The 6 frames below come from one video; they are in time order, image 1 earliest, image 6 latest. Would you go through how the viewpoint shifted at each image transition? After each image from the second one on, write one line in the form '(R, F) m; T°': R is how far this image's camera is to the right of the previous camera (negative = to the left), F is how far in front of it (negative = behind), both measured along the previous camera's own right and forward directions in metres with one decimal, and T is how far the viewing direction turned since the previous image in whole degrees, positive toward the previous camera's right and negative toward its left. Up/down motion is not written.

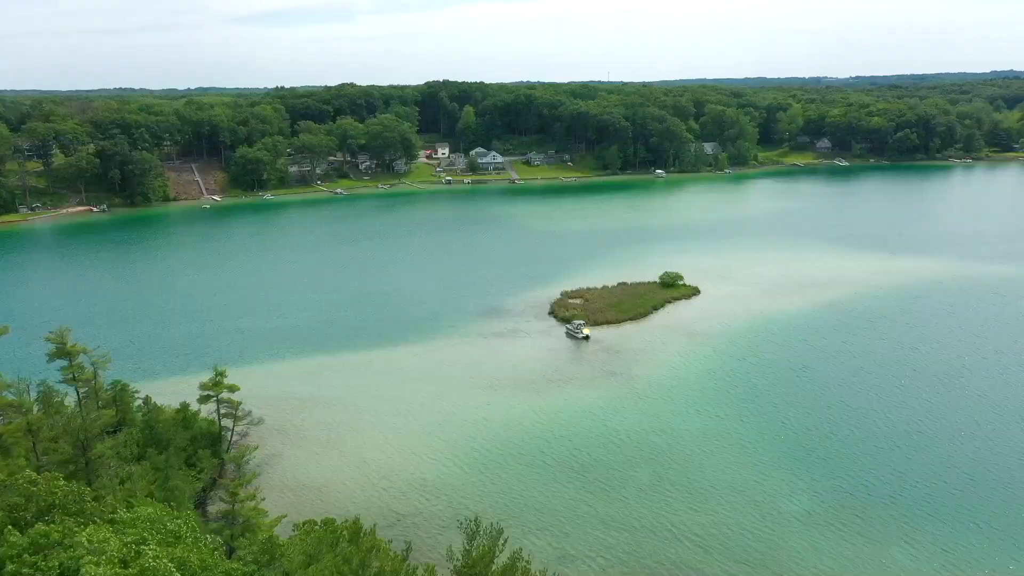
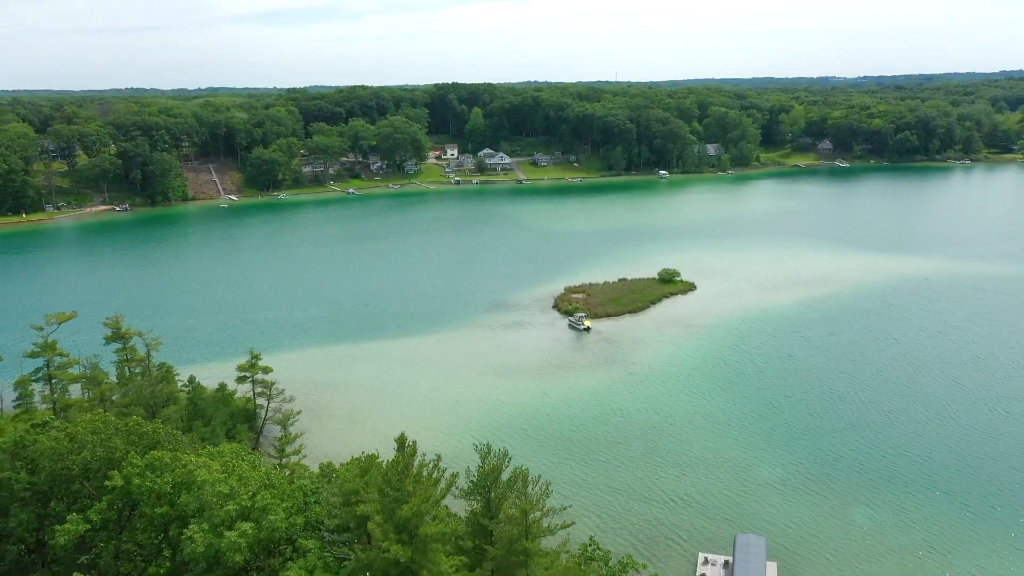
(0.0, -2.4) m; -1°
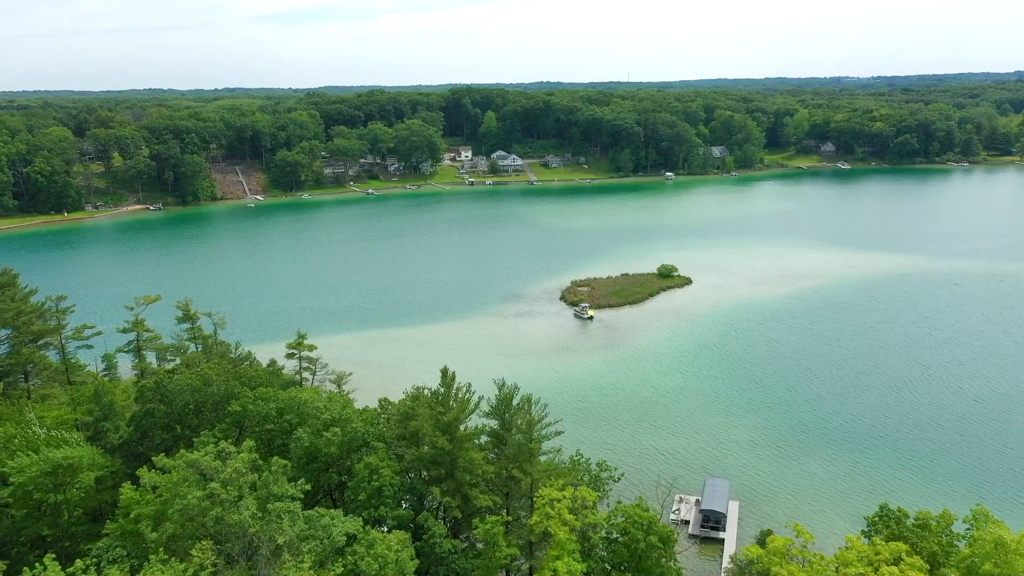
(0.0, -3.9) m; -1°
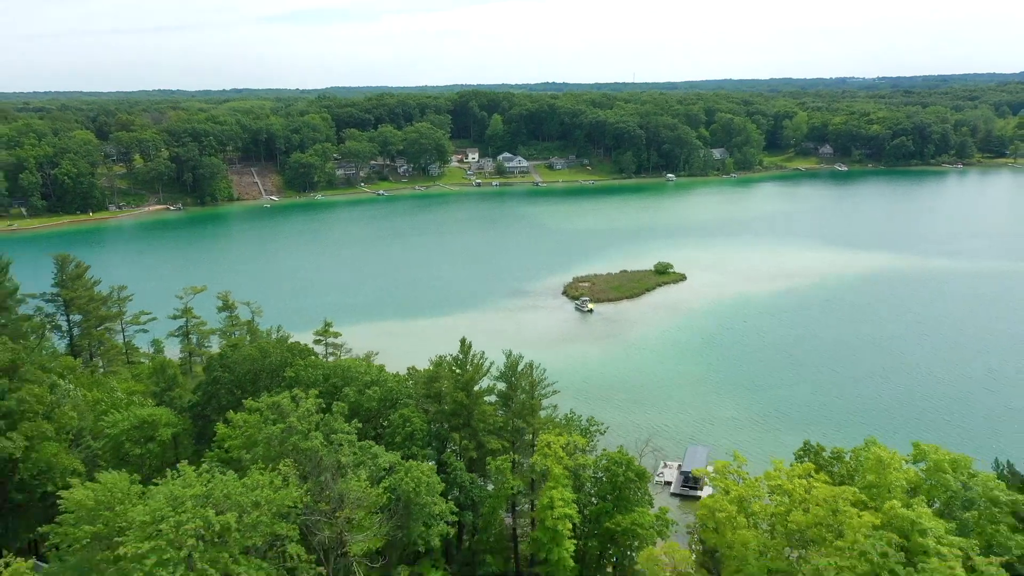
(0.0, -3.0) m; 0°
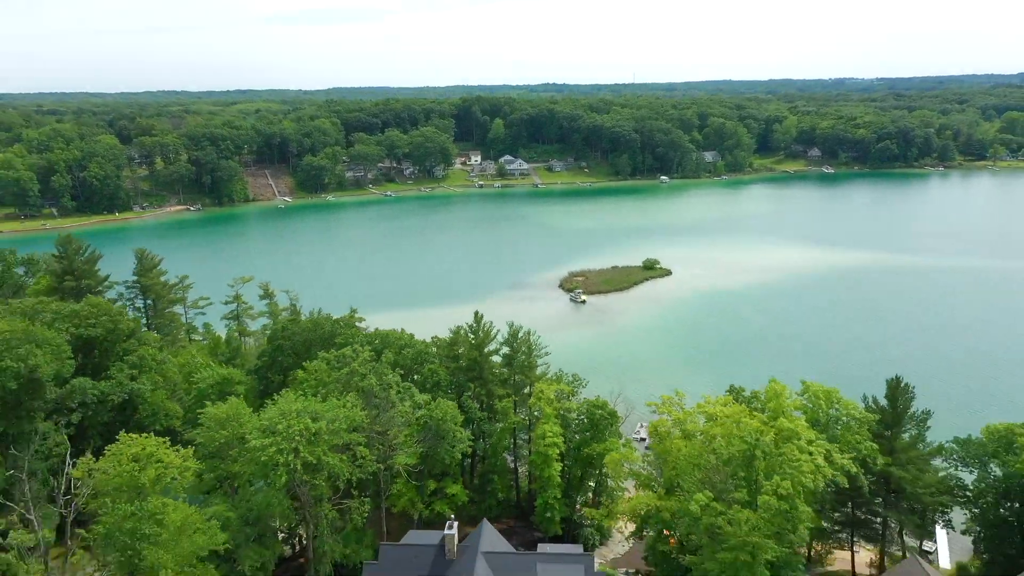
(0.0, -4.8) m; 0°
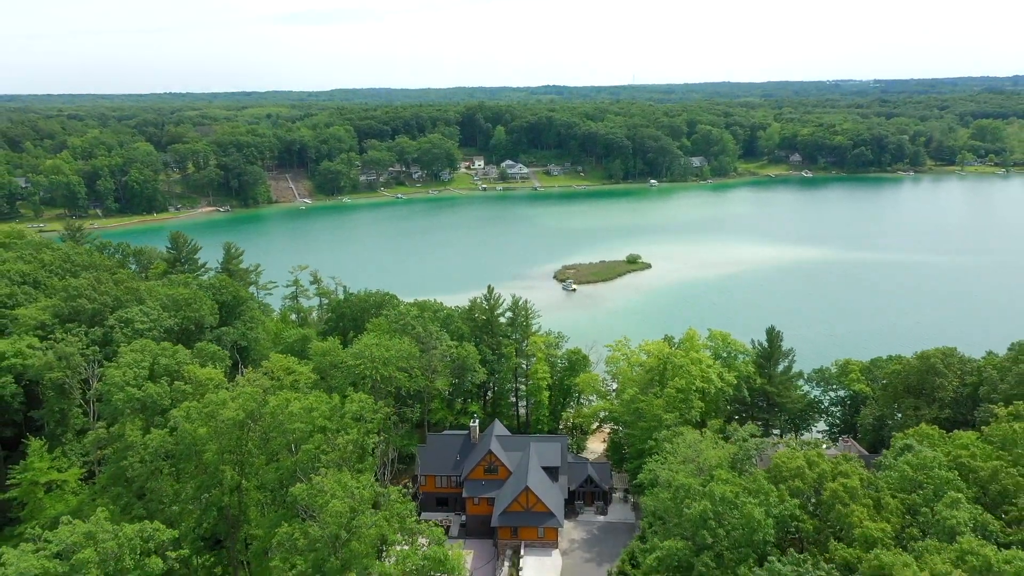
(-0.1, -8.2) m; 0°
